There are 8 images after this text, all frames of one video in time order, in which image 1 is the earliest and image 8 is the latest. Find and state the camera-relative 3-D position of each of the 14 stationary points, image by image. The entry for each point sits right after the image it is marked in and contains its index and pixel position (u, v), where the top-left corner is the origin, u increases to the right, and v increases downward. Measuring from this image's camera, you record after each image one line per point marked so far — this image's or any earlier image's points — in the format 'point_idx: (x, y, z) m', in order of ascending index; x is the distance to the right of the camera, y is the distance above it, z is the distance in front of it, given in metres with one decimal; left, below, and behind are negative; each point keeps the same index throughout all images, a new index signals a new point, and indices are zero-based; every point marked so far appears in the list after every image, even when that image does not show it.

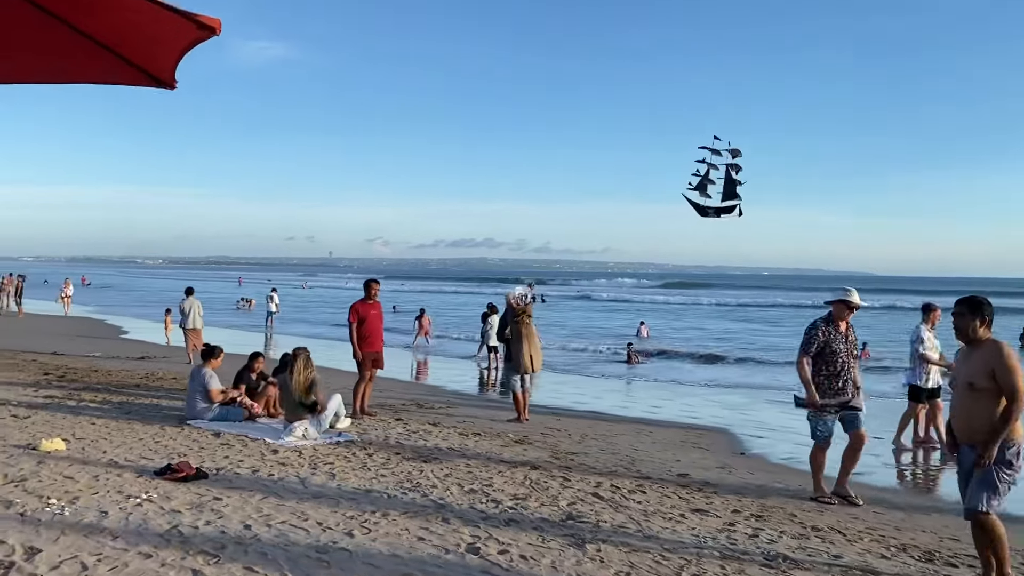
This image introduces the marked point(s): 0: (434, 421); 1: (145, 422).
0: (-0.8, -1.5, +9.7) m
1: (-3.5, -1.3, +8.5) m
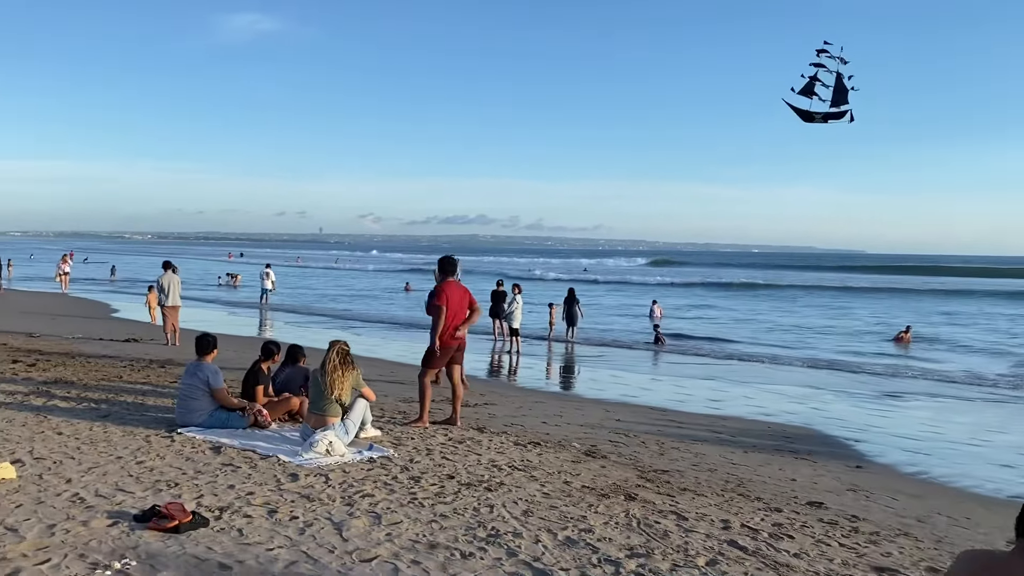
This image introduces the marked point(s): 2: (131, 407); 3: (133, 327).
0: (-0.3, -1.3, +8.0) m
1: (-3.0, -1.1, +6.8) m
2: (-3.5, -1.1, +7.9) m
3: (-7.8, -0.8, +18.0) m
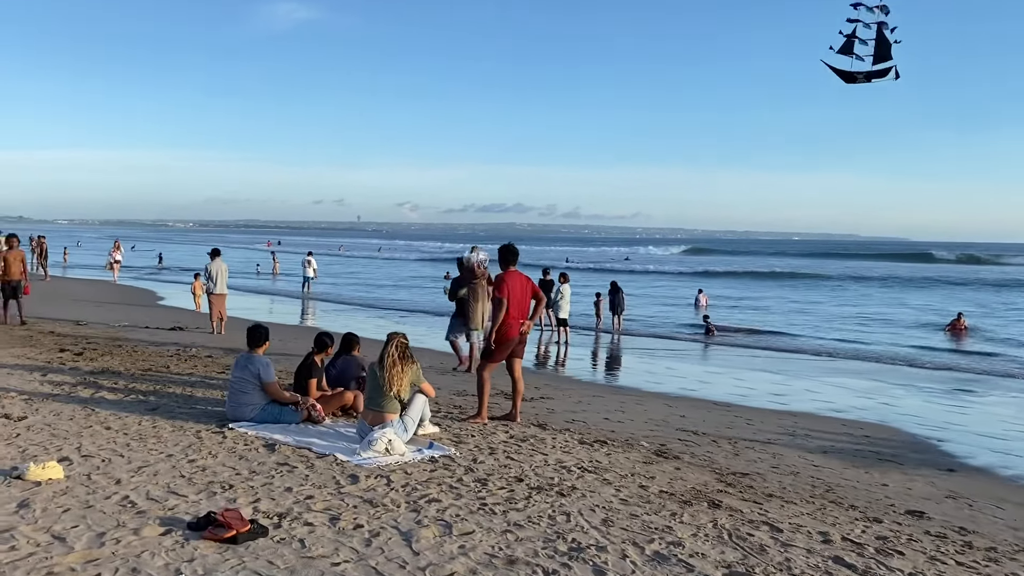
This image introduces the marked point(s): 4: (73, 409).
0: (+0.2, -1.2, +7.6) m
1: (-2.5, -1.0, +6.5) m
2: (-2.9, -1.0, +7.6) m
3: (-6.8, -0.5, +17.9) m
4: (-3.4, -0.9, +6.9) m
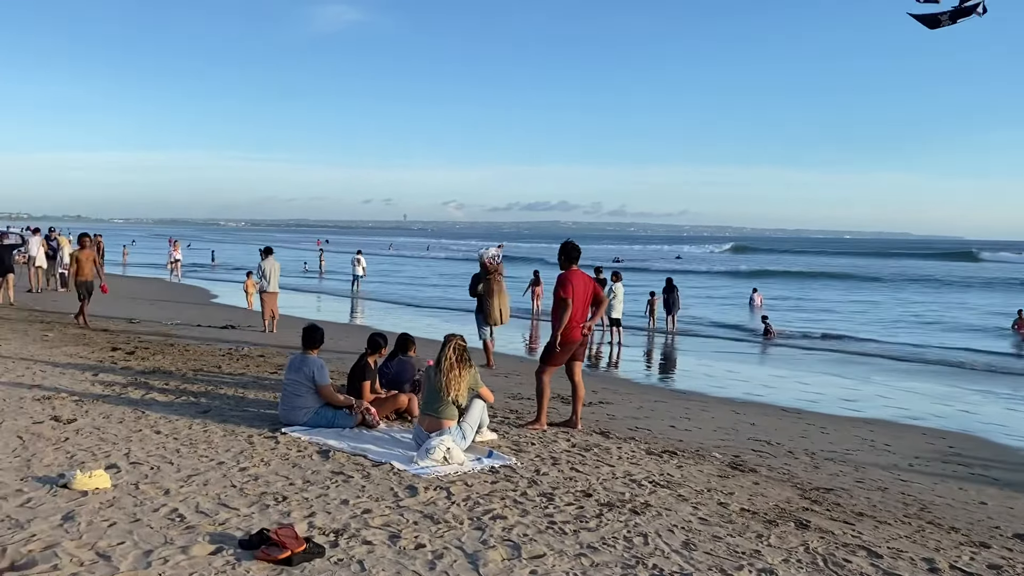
0: (+0.8, -1.2, +7.2) m
1: (-2.0, -1.0, +6.2) m
2: (-2.4, -1.0, +7.4) m
3: (-5.8, -0.5, +17.9) m
4: (-3.0, -0.9, +6.7) m
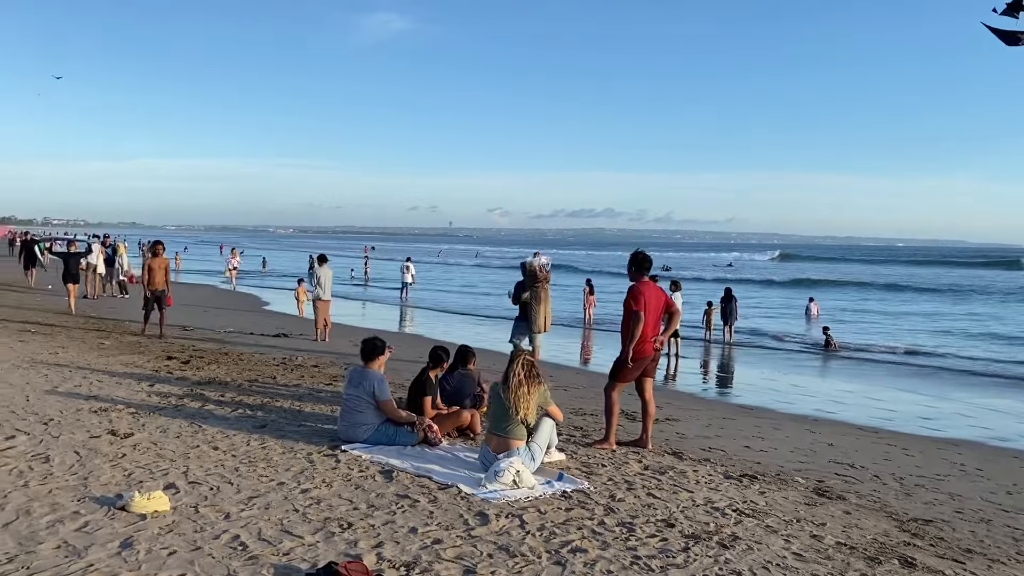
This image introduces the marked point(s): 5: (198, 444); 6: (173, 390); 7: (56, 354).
0: (+1.3, -1.3, +6.9) m
1: (-1.6, -1.1, +6.0) m
2: (-1.9, -1.1, +7.2) m
3: (-4.7, -0.7, +17.8) m
4: (-2.5, -1.0, +6.5) m
5: (-2.1, -1.0, +5.9) m
6: (-3.1, -0.9, +8.1) m
7: (-5.3, -0.8, +10.2) m
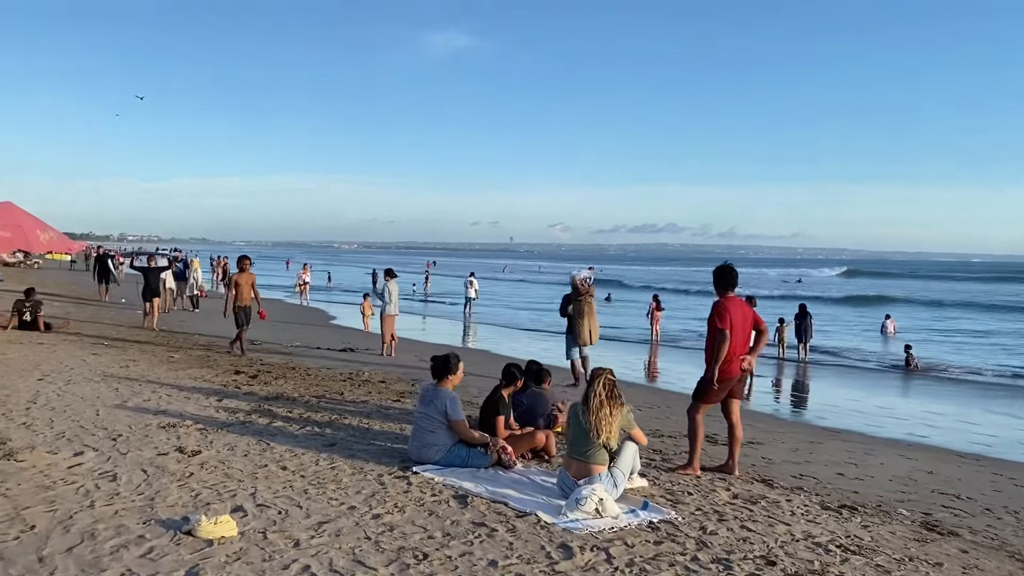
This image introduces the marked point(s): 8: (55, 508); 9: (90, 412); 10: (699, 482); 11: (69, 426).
0: (+1.8, -1.4, +6.4) m
1: (-1.0, -1.2, +5.8) m
2: (-1.3, -1.2, +7.0) m
3: (-3.3, -1.0, +17.8) m
4: (-1.9, -1.1, +6.3) m
5: (-1.6, -1.1, +5.7) m
6: (-2.5, -1.1, +8.0) m
7: (-4.5, -0.9, +10.2) m
8: (-2.3, -1.1, +4.3) m
9: (-3.4, -1.0, +7.1) m
10: (+1.3, -1.3, +6.0) m
11: (-3.3, -1.0, +6.4) m
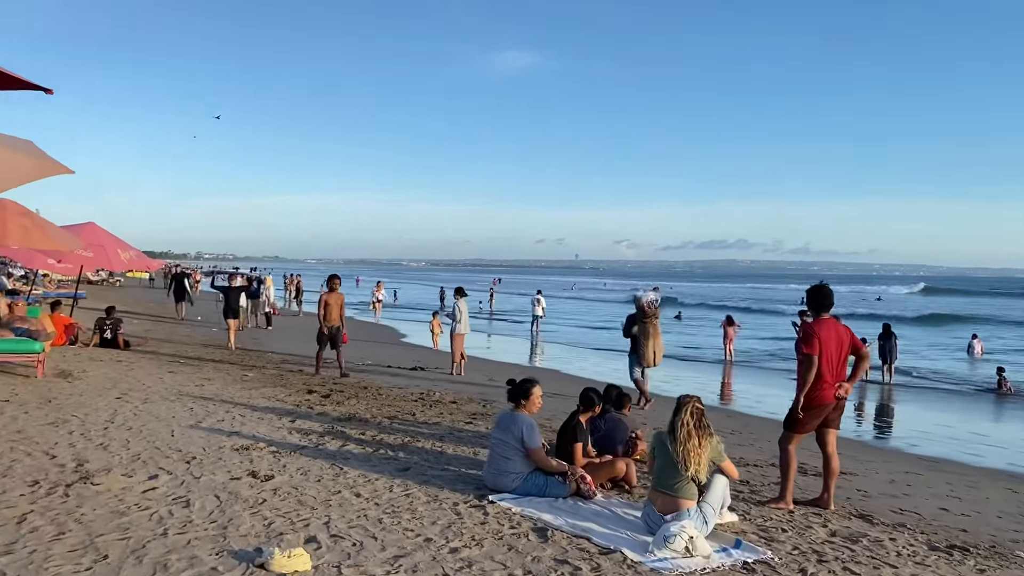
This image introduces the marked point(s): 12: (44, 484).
0: (+2.4, -1.5, +6.0) m
1: (-0.5, -1.3, +5.6) m
2: (-0.6, -1.3, +6.8) m
3: (-1.9, -1.3, +17.7) m
4: (-1.4, -1.3, +6.2) m
5: (-1.1, -1.3, +5.5) m
6: (-1.8, -1.3, +7.9) m
7: (-3.6, -1.2, +10.3) m
8: (-1.9, -1.2, +4.2) m
9: (-2.8, -1.2, +7.0) m
10: (+1.8, -1.5, +5.6) m
11: (-2.7, -1.2, +6.4) m
12: (-2.7, -1.1, +5.1) m
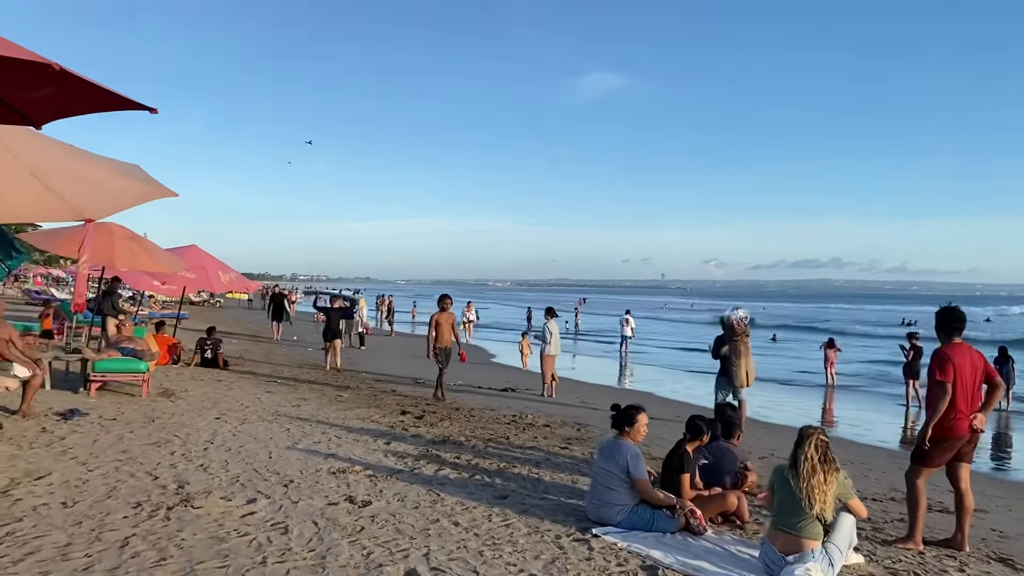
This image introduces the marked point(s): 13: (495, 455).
0: (+3.1, -1.7, +5.5) m
1: (+0.1, -1.5, +5.4) m
2: (+0.1, -1.5, +6.6) m
3: (-0.1, -1.7, +17.6) m
4: (-0.7, -1.4, +6.1) m
5: (-0.5, -1.4, +5.3) m
6: (-0.9, -1.4, +7.8) m
7: (-2.5, -1.4, +10.3) m
8: (-1.4, -1.3, +4.1) m
9: (-2.0, -1.3, +7.0) m
10: (+2.4, -1.6, +5.2) m
11: (-2.0, -1.3, +6.4) m
12: (-2.1, -1.3, +5.1) m
13: (-0.2, -1.5, +7.9) m
